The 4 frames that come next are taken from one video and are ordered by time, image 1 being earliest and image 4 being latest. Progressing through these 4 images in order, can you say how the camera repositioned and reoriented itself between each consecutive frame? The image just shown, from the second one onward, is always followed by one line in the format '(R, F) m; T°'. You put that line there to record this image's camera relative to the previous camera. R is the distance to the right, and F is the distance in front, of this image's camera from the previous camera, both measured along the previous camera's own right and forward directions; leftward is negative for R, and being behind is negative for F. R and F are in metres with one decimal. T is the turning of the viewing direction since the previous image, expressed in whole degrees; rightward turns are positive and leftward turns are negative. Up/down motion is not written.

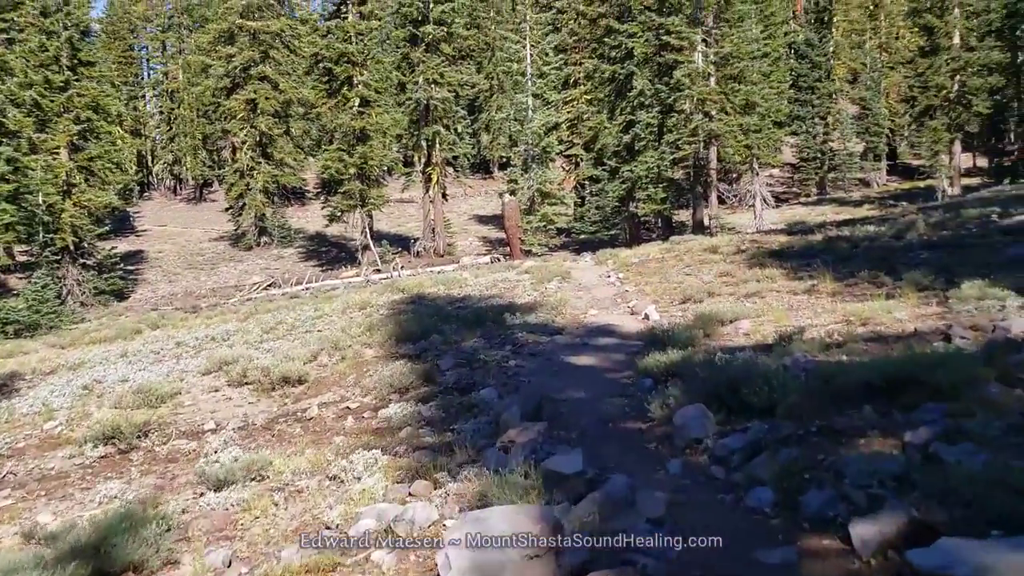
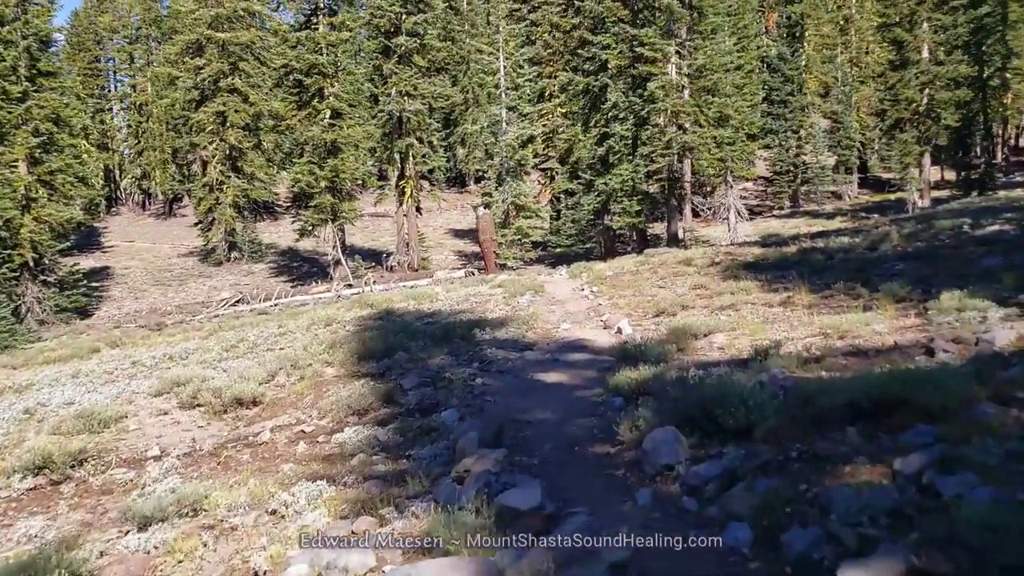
(+0.1, +0.3) m; +2°
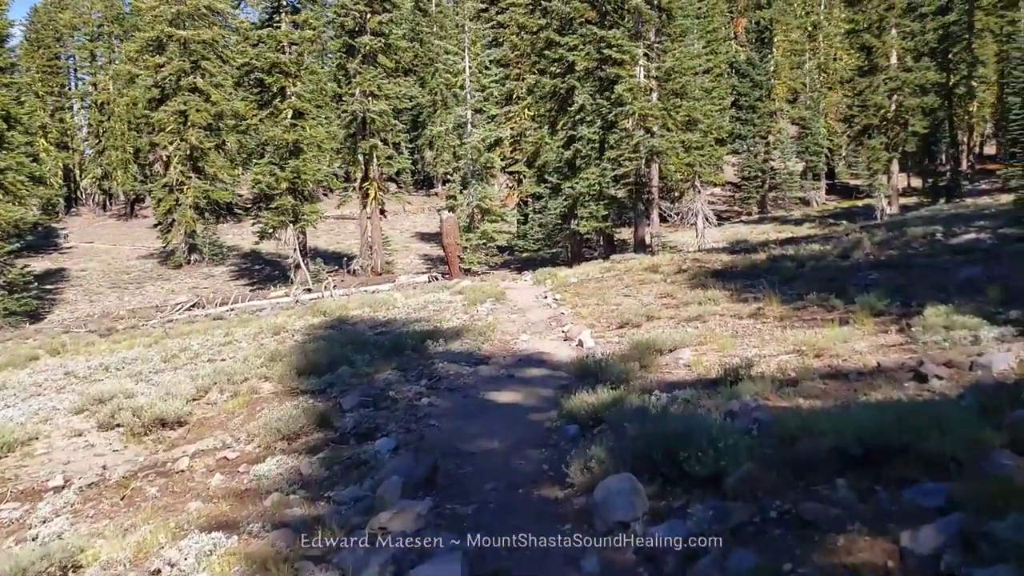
(+0.1, +0.5) m; +2°
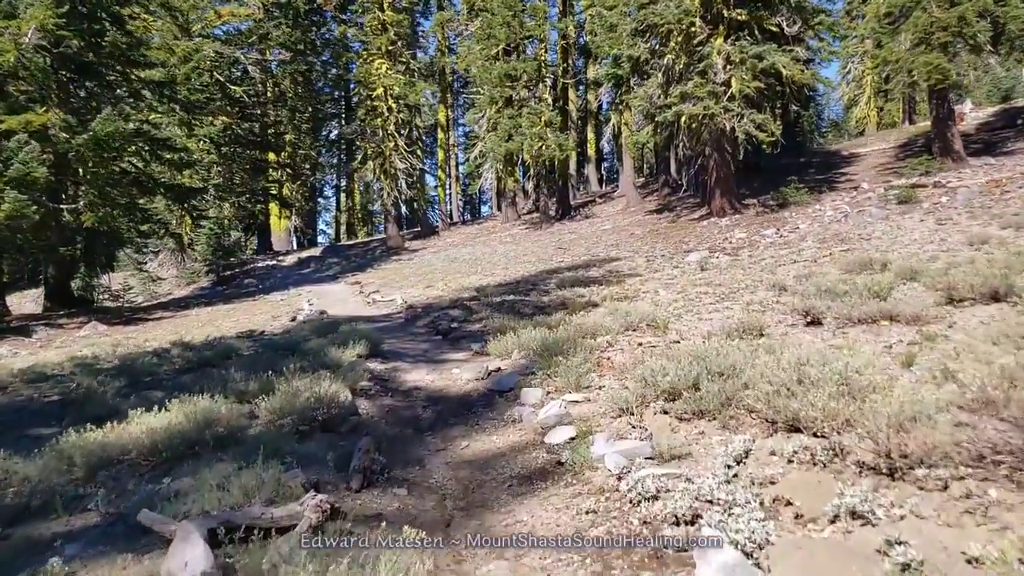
(+0.5, +3.3) m; +1°
